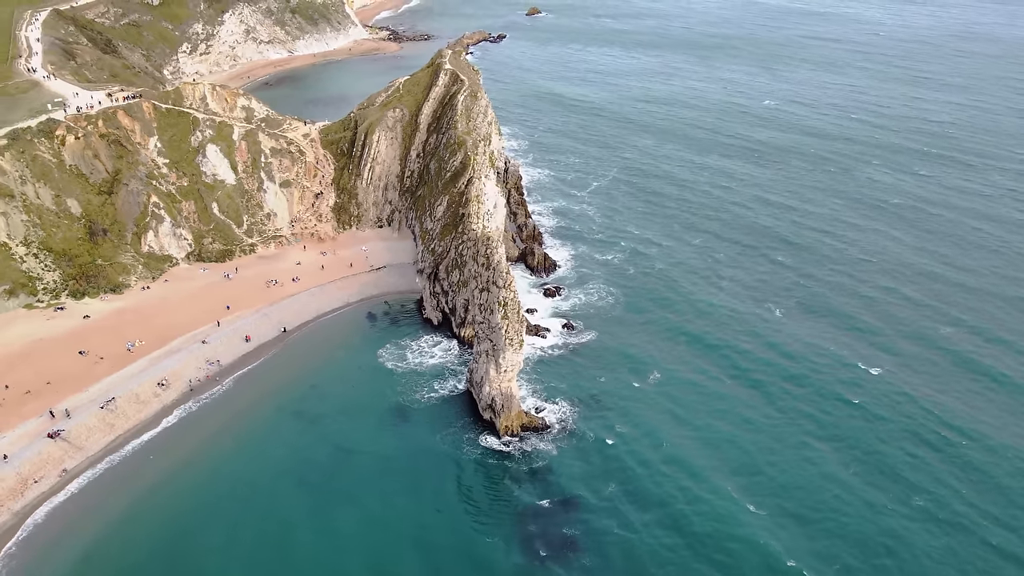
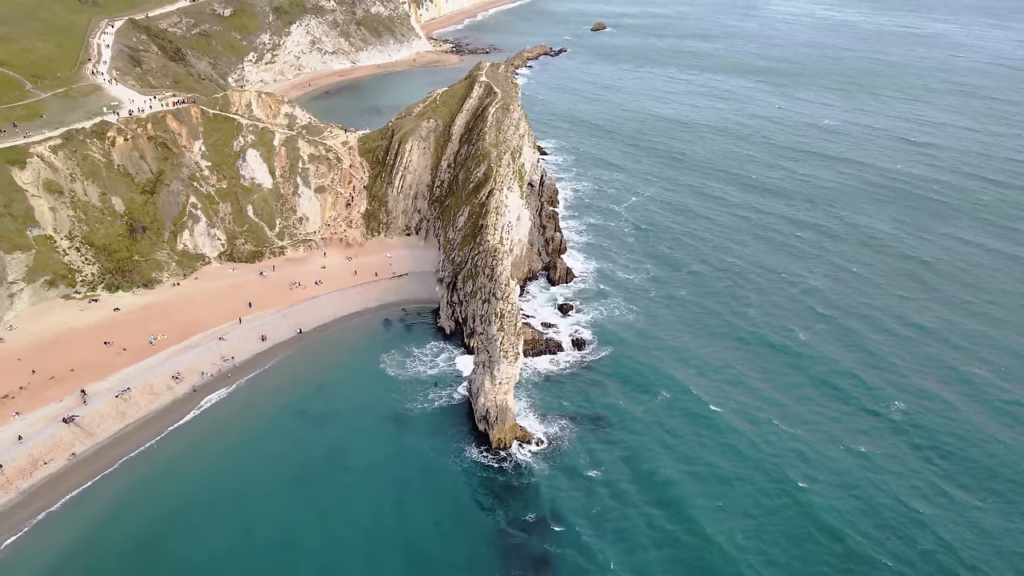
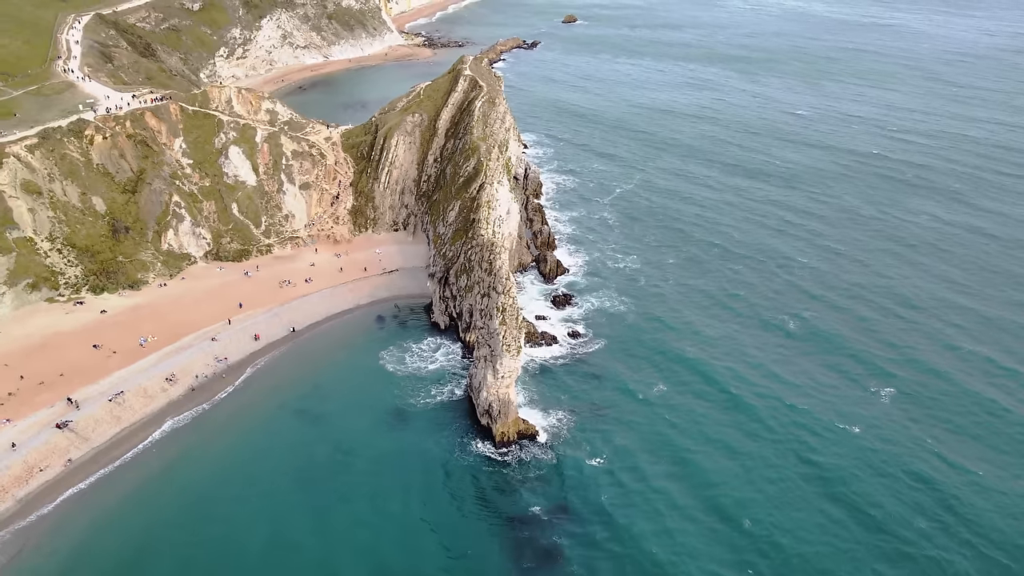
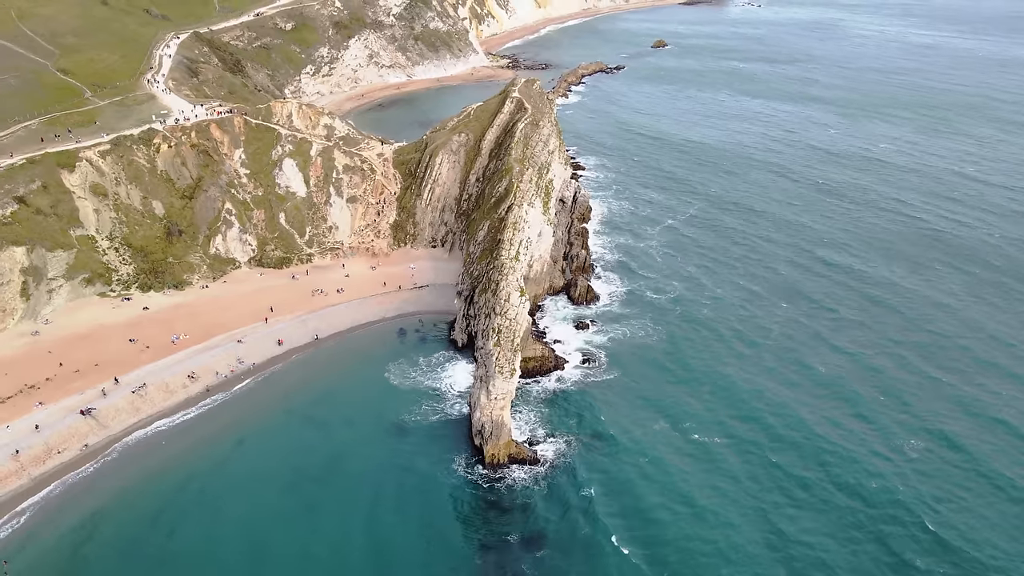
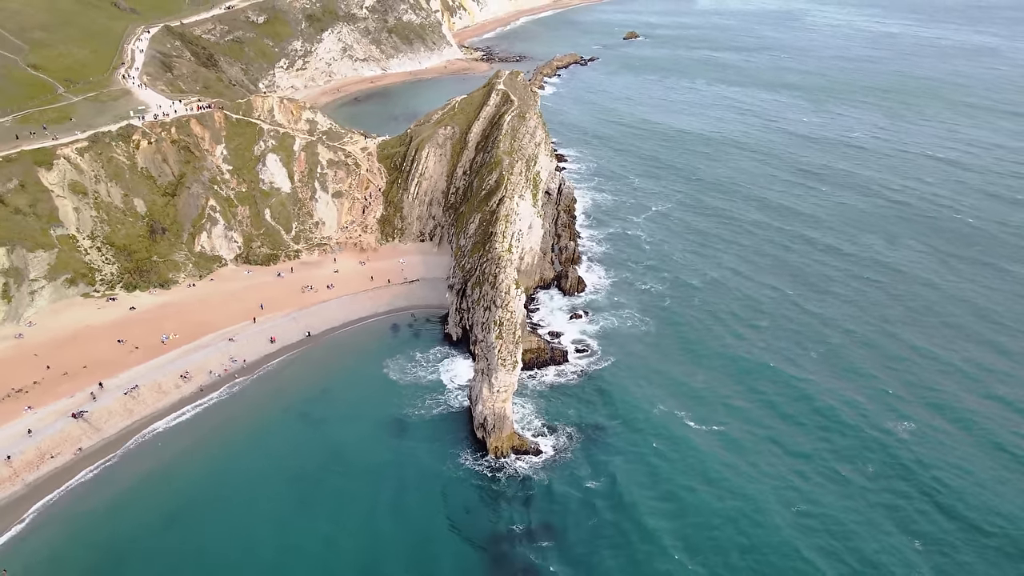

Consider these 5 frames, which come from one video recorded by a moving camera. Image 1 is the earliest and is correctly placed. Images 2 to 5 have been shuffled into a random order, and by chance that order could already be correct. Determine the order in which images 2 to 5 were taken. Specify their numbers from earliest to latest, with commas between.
3, 2, 5, 4
